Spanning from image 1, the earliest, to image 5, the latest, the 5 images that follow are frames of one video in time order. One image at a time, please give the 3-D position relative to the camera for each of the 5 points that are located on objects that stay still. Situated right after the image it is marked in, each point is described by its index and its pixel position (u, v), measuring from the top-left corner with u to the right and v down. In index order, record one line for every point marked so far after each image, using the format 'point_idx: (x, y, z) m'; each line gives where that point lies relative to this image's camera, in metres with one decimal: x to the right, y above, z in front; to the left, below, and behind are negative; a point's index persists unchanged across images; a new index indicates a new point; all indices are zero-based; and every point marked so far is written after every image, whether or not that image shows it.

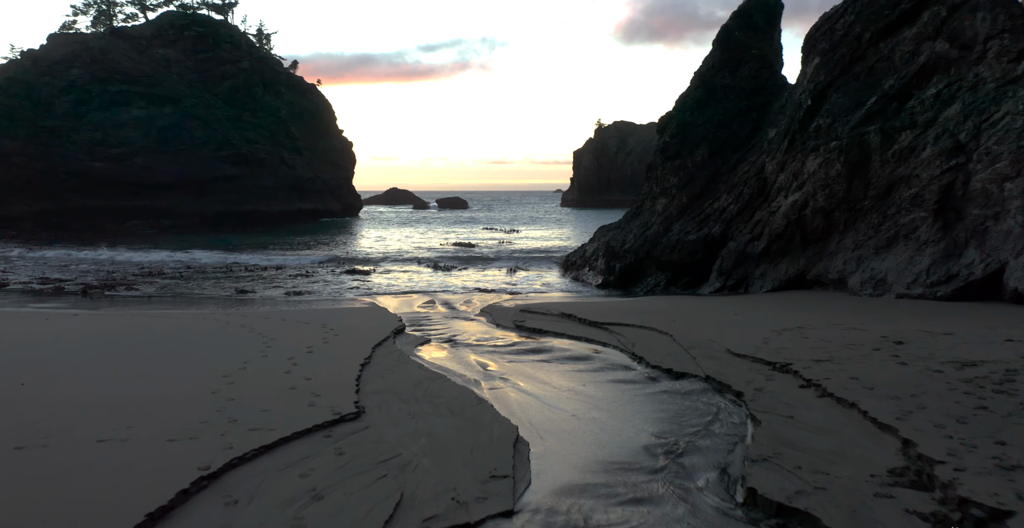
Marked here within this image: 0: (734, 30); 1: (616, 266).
0: (+5.6, +5.9, +17.2) m
1: (+2.8, 0.0, +18.2) m
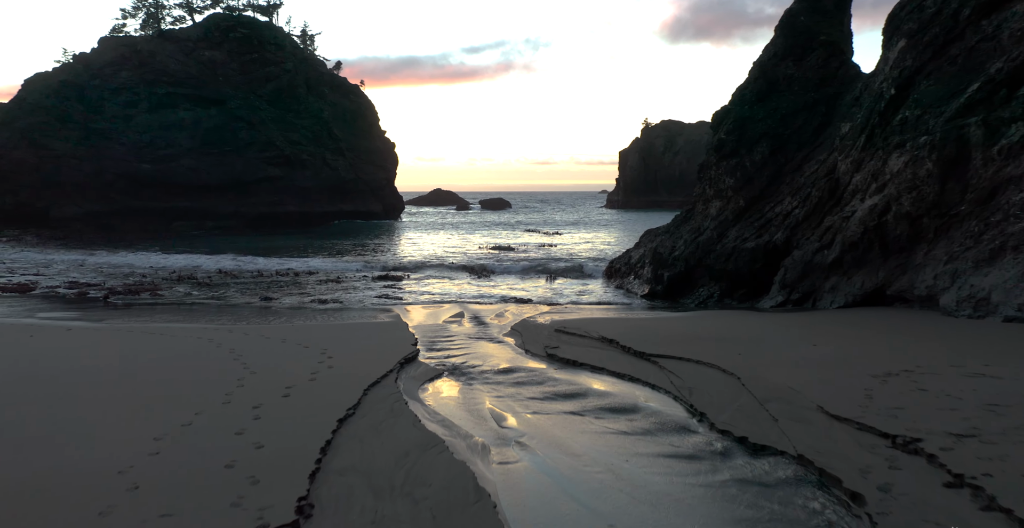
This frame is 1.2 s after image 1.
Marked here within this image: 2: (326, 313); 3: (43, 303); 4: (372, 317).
0: (+6.6, +5.7, +15.5) m
1: (+3.7, -0.2, +16.7) m
2: (-3.9, -1.0, +14.5) m
3: (-11.0, -0.9, +16.1) m
4: (-2.7, -1.0, +13.3) m
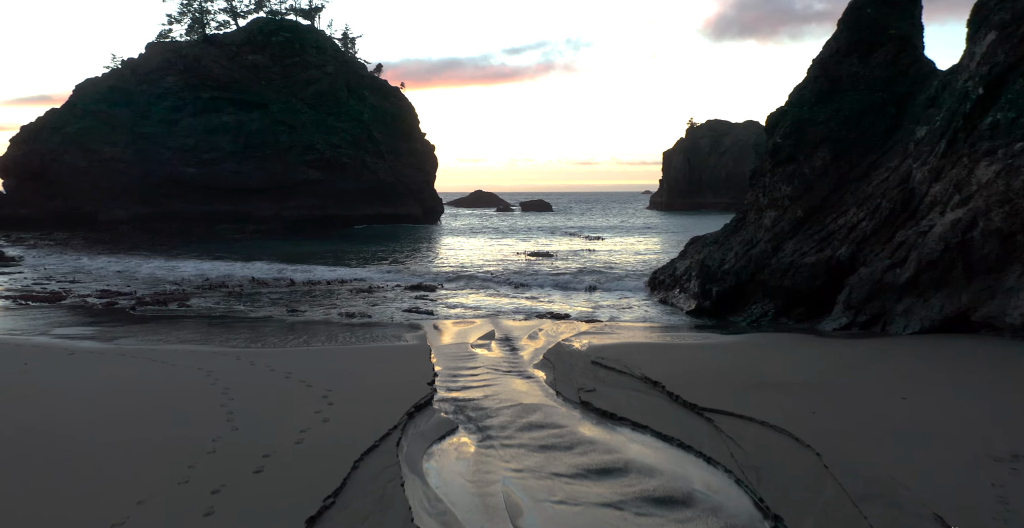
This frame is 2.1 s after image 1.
0: (+7.3, +5.3, +14.1) m
1: (+4.5, -0.6, +15.4) m
2: (-3.2, -1.3, +13.7) m
3: (-10.2, -1.1, +15.8) m
4: (-2.1, -1.3, +12.4) m
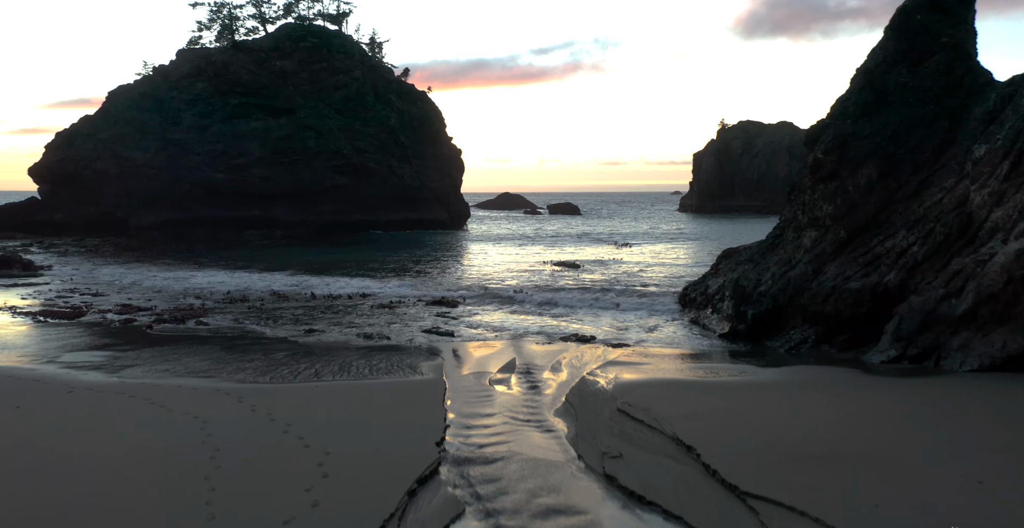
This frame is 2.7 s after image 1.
0: (+7.8, +4.9, +13.2) m
1: (+5.1, -1.0, +14.6) m
2: (-2.8, -1.8, +13.2) m
3: (-9.7, -1.6, +15.5) m
4: (-1.7, -1.7, +11.9) m
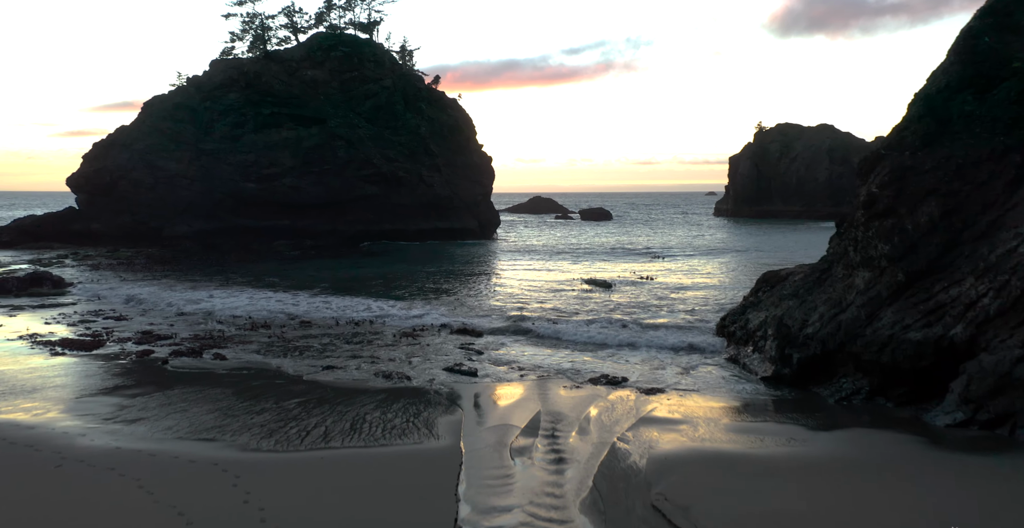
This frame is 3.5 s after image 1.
0: (+8.3, +4.1, +12.0) m
1: (+5.6, -1.8, +13.5) m
2: (-2.3, -2.5, +12.5) m
3: (-9.1, -2.3, +15.1) m
4: (-1.3, -2.5, +11.1) m
